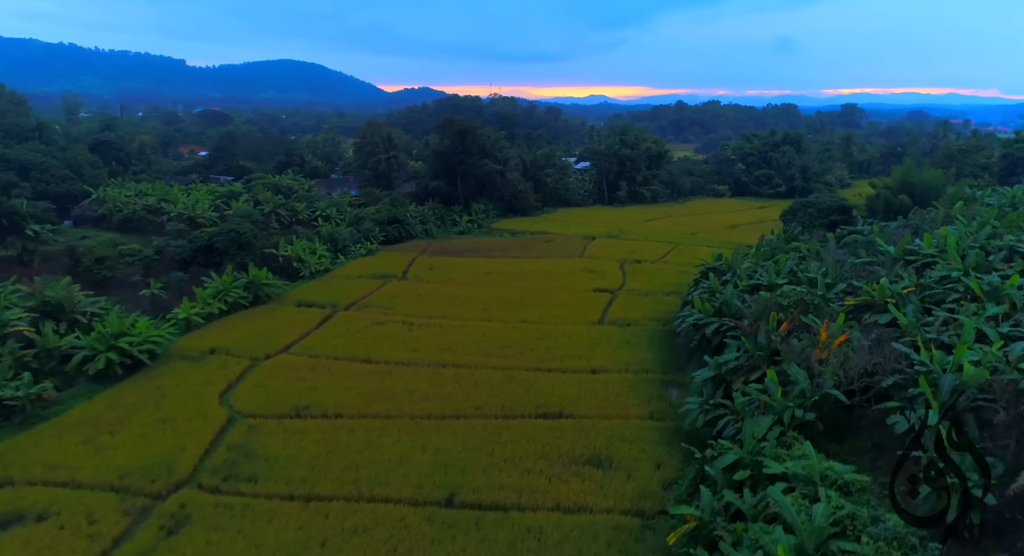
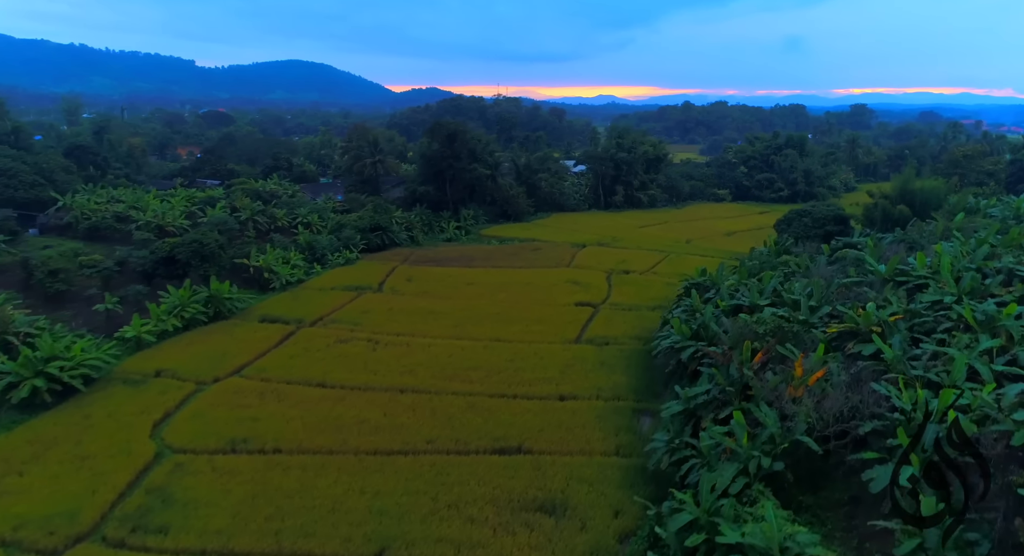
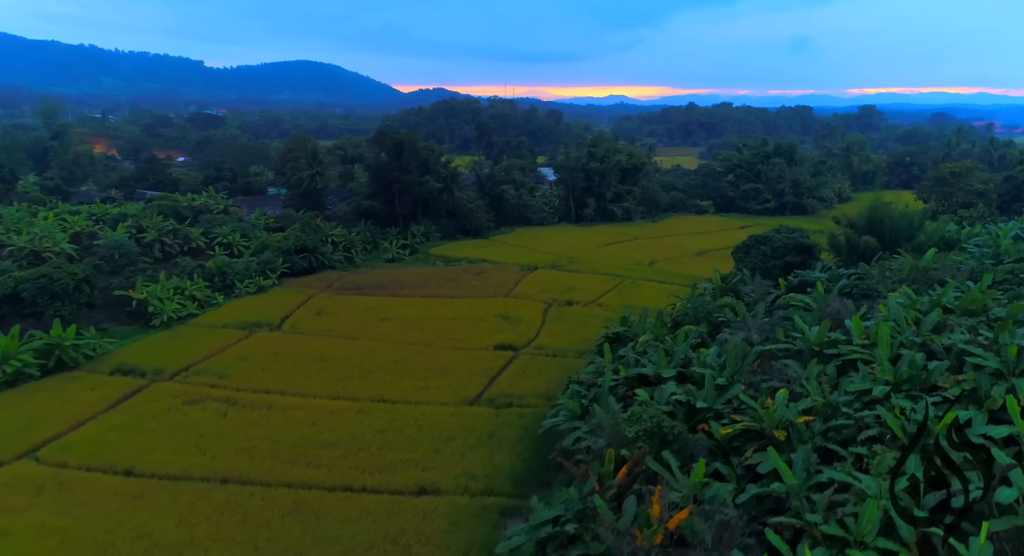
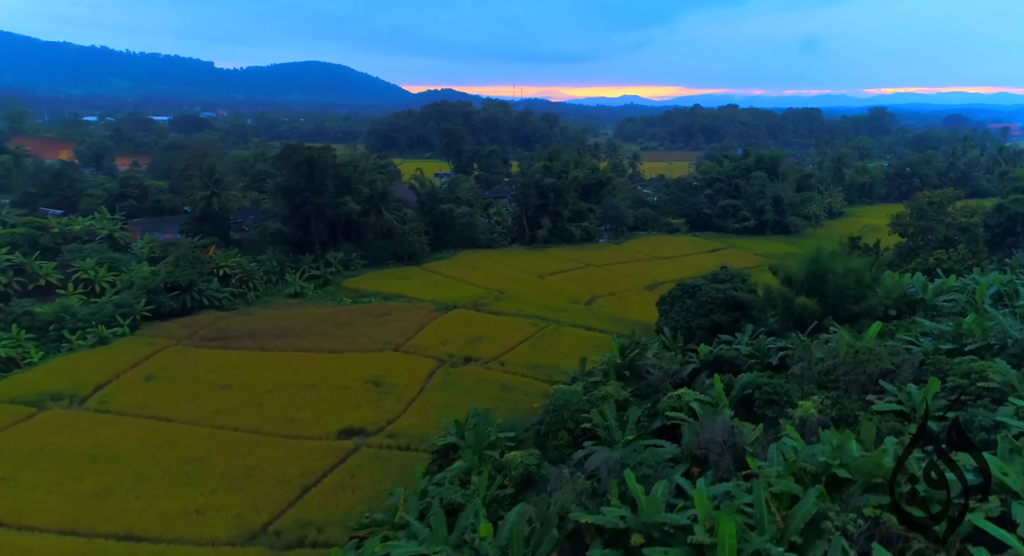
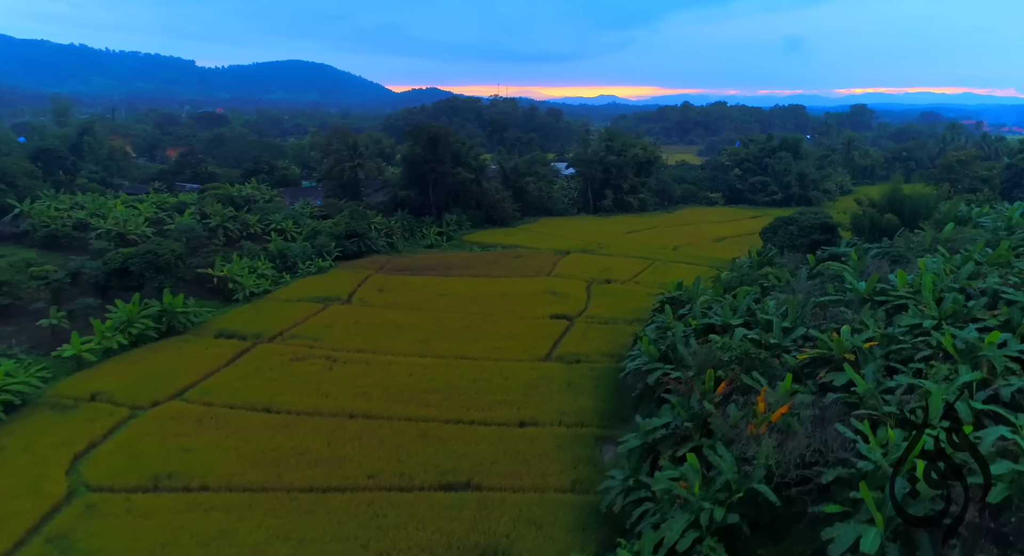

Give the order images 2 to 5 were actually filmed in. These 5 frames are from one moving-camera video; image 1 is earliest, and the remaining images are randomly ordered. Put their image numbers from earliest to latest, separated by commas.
2, 5, 3, 4
